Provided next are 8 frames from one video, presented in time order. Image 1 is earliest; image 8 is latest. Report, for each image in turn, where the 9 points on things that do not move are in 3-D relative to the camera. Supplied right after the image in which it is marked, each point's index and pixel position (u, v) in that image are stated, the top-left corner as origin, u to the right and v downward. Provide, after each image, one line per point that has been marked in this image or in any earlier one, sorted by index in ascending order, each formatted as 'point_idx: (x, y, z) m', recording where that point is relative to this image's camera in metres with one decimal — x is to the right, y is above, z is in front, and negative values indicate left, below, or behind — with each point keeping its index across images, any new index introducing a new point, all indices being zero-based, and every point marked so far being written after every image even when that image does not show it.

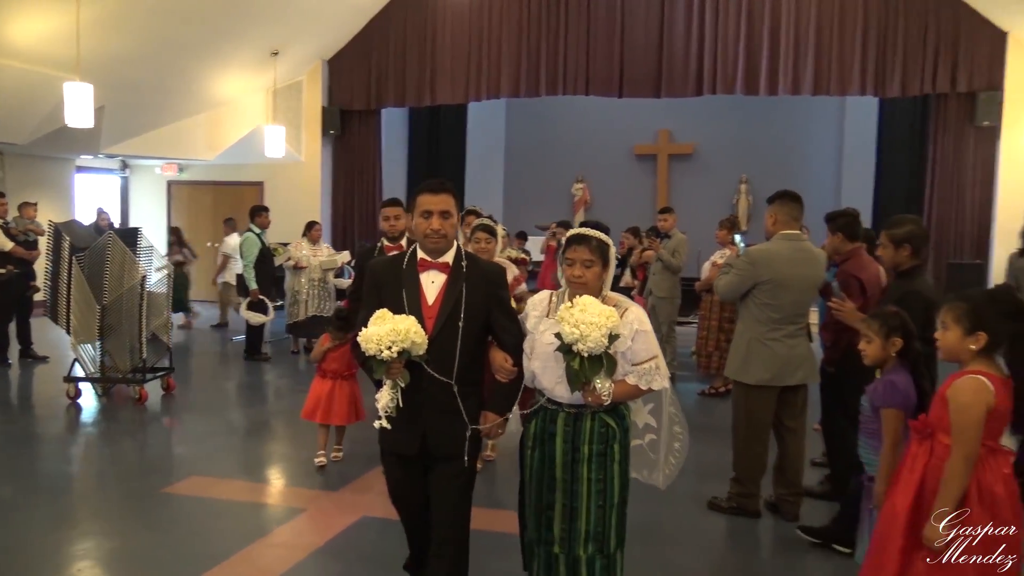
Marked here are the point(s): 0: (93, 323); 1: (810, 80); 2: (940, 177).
0: (-2.7, -0.2, +4.9) m
1: (+3.3, +2.3, +8.5) m
2: (+5.0, +1.3, +9.0) m
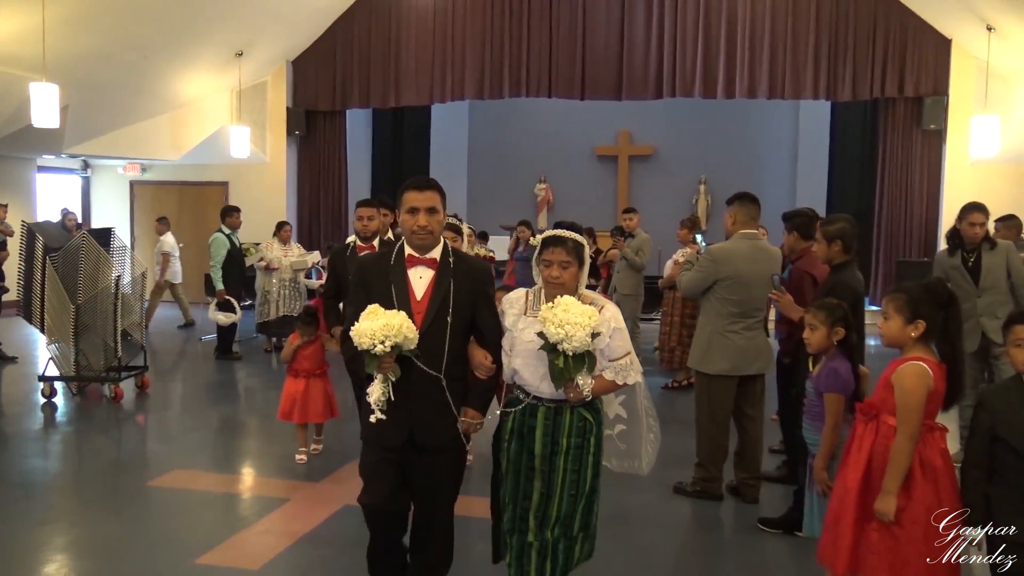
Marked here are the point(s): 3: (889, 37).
0: (-2.9, -0.2, +4.9) m
1: (+2.9, +2.3, +8.8) m
2: (+4.6, +1.4, +9.3) m
3: (+4.3, +2.9, +8.7) m
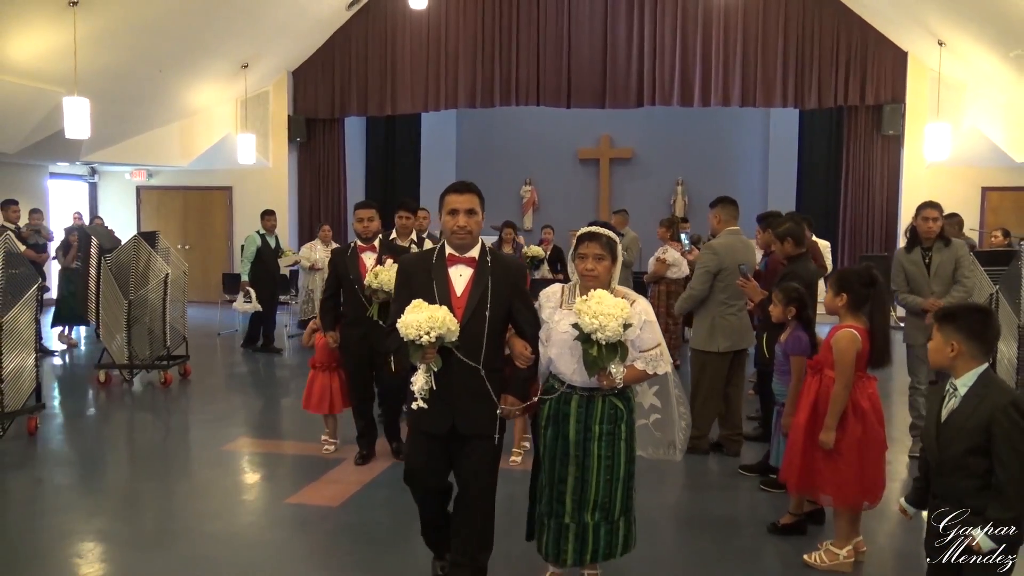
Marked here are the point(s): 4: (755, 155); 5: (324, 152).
0: (-2.8, -0.2, +5.5) m
1: (+2.8, +2.4, +9.5) m
2: (+4.5, +1.4, +10.1) m
3: (+4.2, +3.0, +9.4) m
4: (+3.9, +2.2, +12.4) m
5: (-2.7, +2.0, +11.1) m
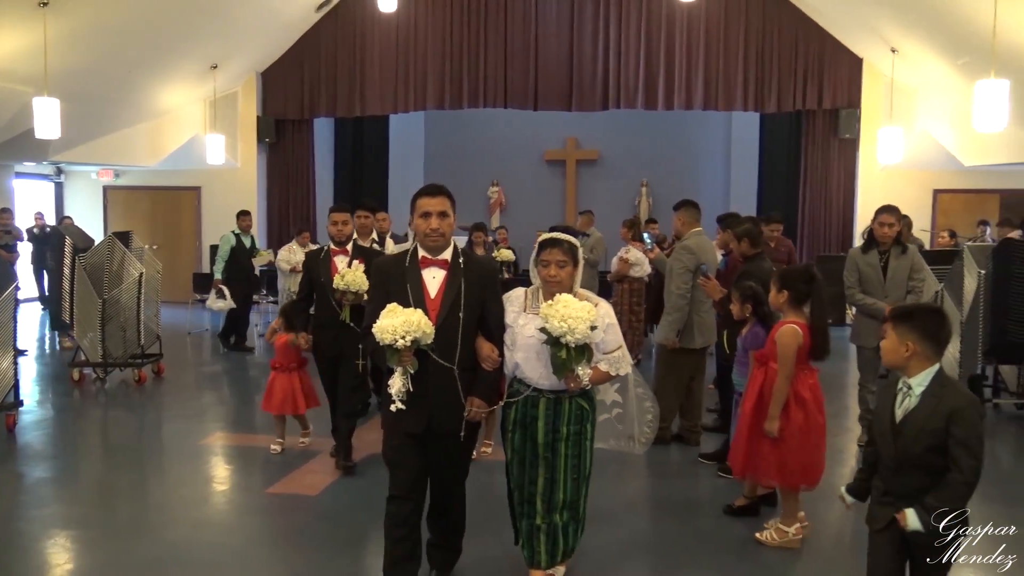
0: (-3.0, -0.2, +5.5) m
1: (+2.4, +2.4, +9.8) m
2: (+4.1, +1.5, +10.5) m
3: (+3.8, +3.0, +9.8) m
4: (+3.4, +2.2, +12.7) m
5: (-3.2, +2.0, +11.1) m
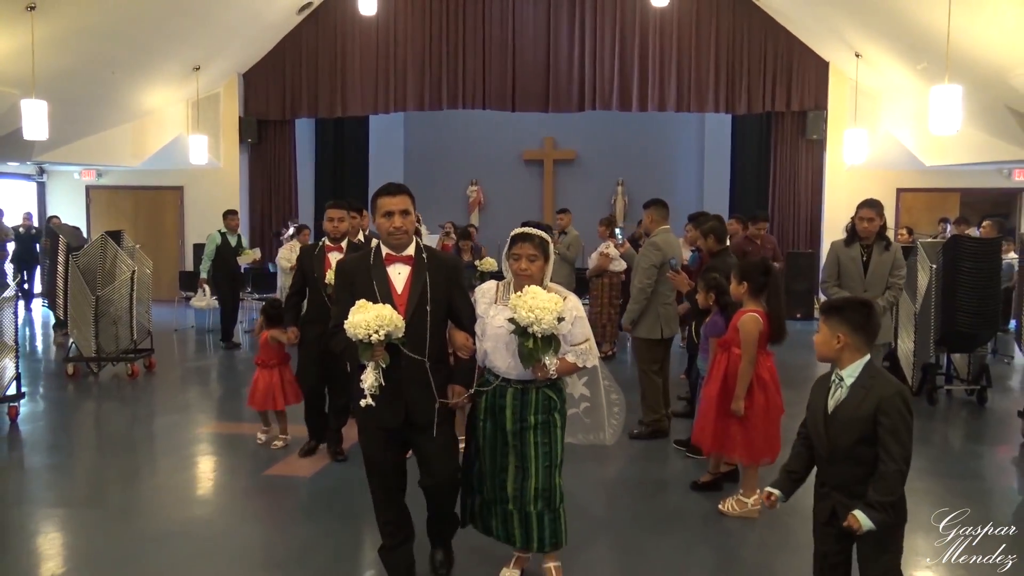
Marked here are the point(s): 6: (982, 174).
0: (-3.2, -0.2, +5.7) m
1: (+2.1, +2.5, +10.1) m
2: (+3.8, +1.5, +10.8) m
3: (+3.5, +3.0, +10.1) m
4: (+3.1, +2.2, +13.0) m
5: (-3.5, +2.0, +11.3) m
6: (+6.3, +1.5, +10.3) m
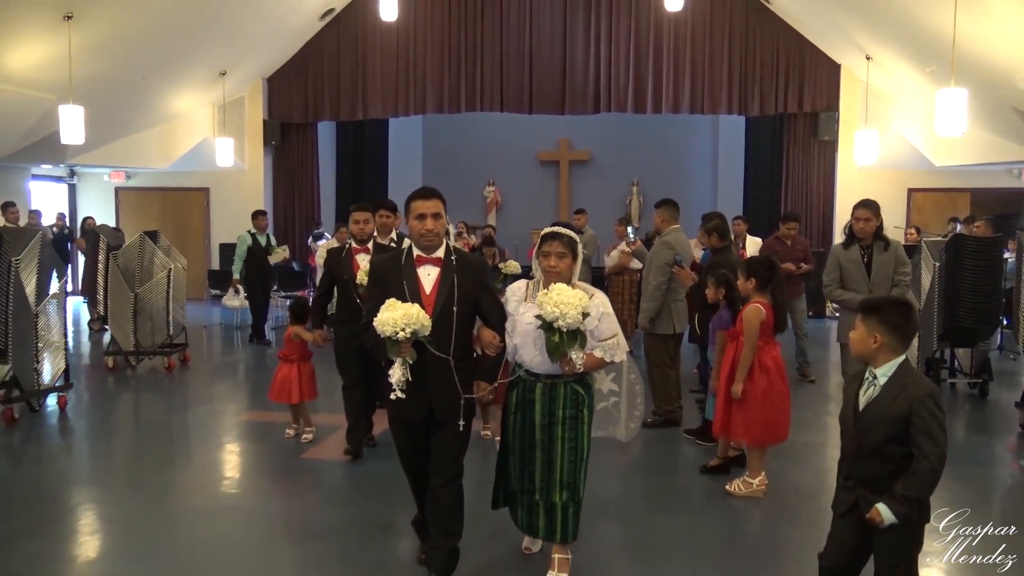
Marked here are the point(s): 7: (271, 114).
0: (-3.0, -0.2, +6.0) m
1: (+2.4, +2.5, +10.3) m
2: (+4.0, +1.5, +11.0) m
3: (+3.8, +3.1, +10.3) m
4: (+3.3, +2.3, +13.2) m
5: (-3.2, +2.0, +11.6) m
6: (+6.5, +1.5, +10.4) m
7: (-3.6, +2.6, +11.3) m
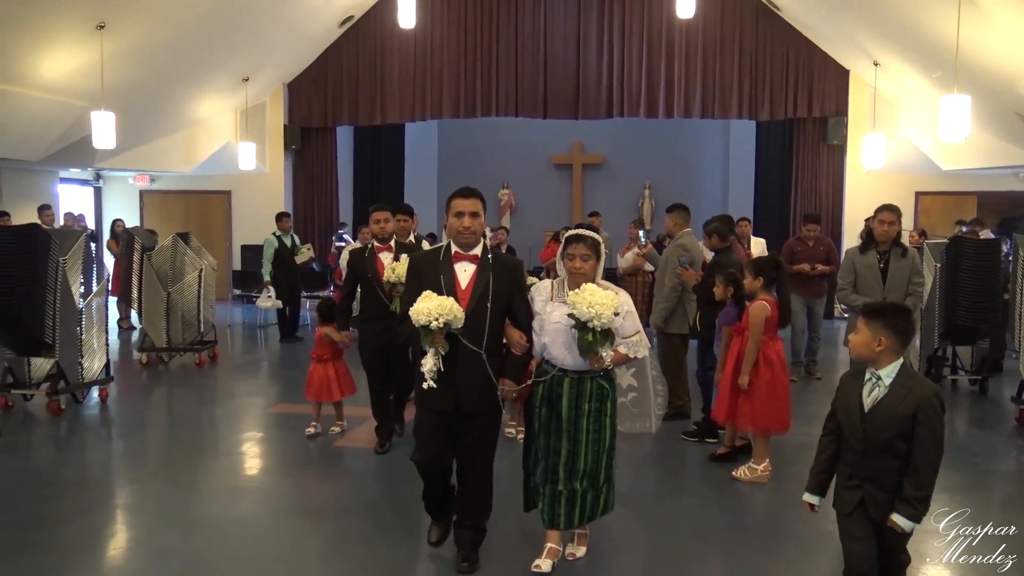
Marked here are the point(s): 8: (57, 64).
0: (-2.9, -0.2, +6.2) m
1: (+2.6, +2.5, +10.5) m
2: (+4.2, +1.5, +11.2) m
3: (+3.9, +3.0, +10.5) m
4: (+3.6, +2.2, +13.4) m
5: (-3.0, +2.0, +11.9) m
6: (+6.7, +1.5, +10.6) m
7: (-3.3, +2.6, +11.6) m
8: (-4.6, +2.3, +7.7) m
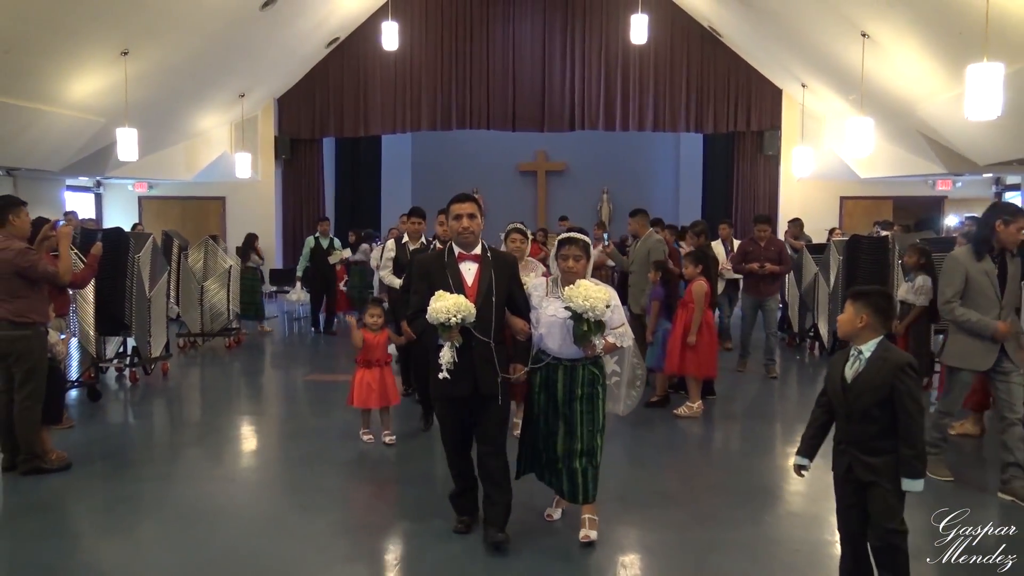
0: (-3.1, -0.1, +7.3) m
1: (+2.2, +2.6, +11.8) m
2: (+3.8, +1.6, +12.6) m
3: (+3.5, +3.1, +11.9) m
4: (+3.0, +2.3, +14.8) m
5: (-3.5, +2.0, +12.9) m
6: (+6.3, +1.6, +12.1) m
7: (-3.8, +2.6, +12.6) m
8: (-4.9, +2.3, +8.7) m
